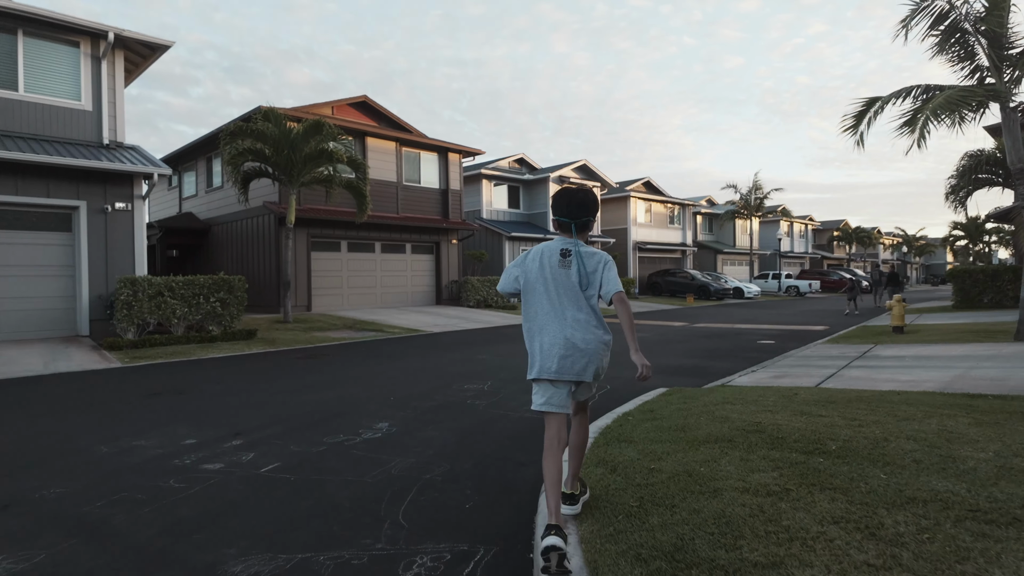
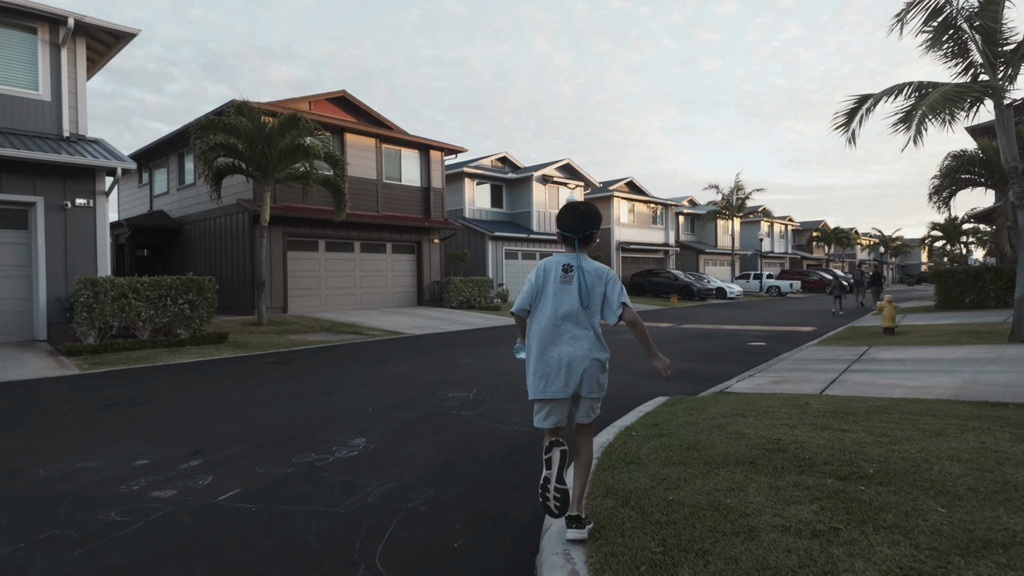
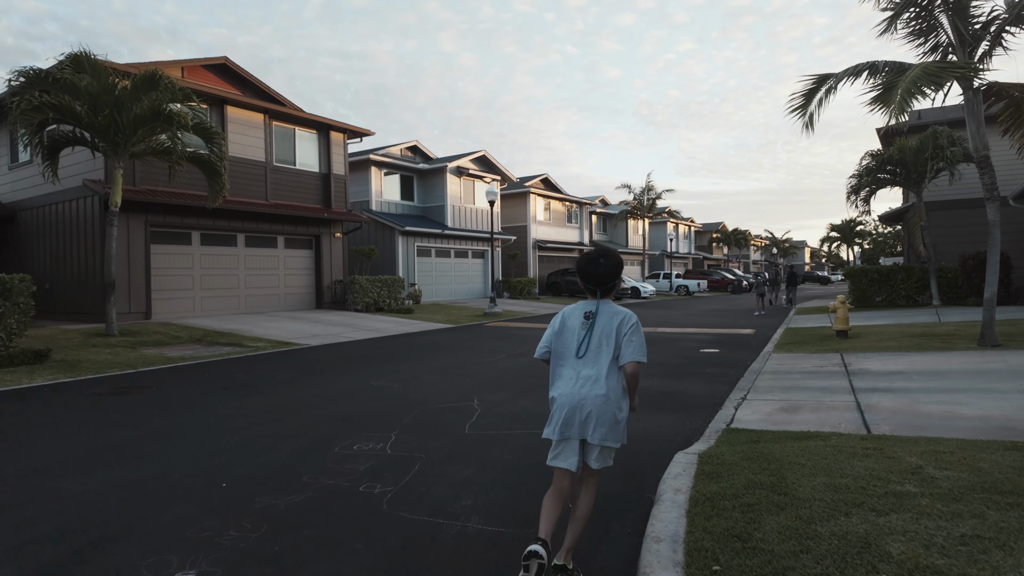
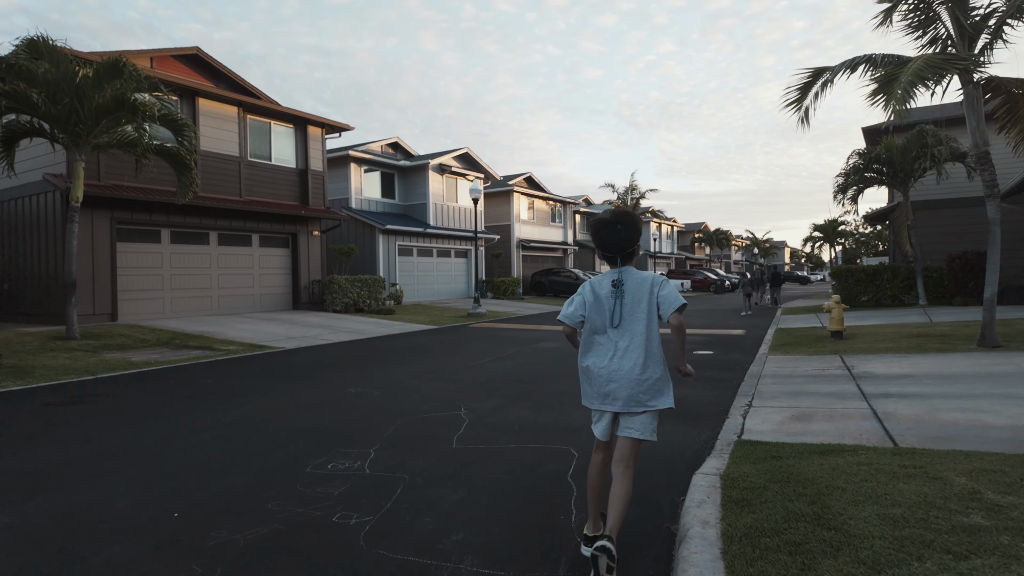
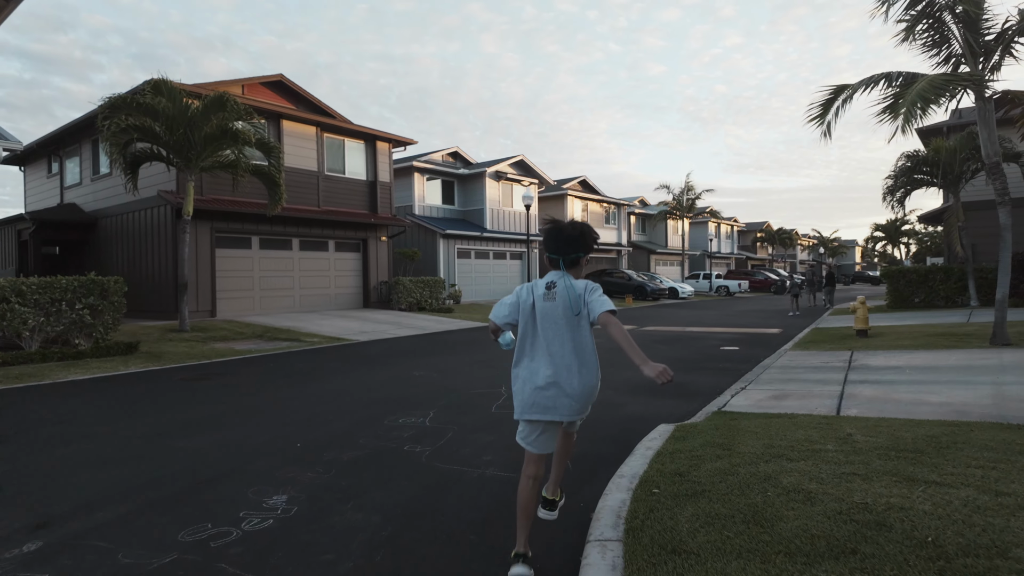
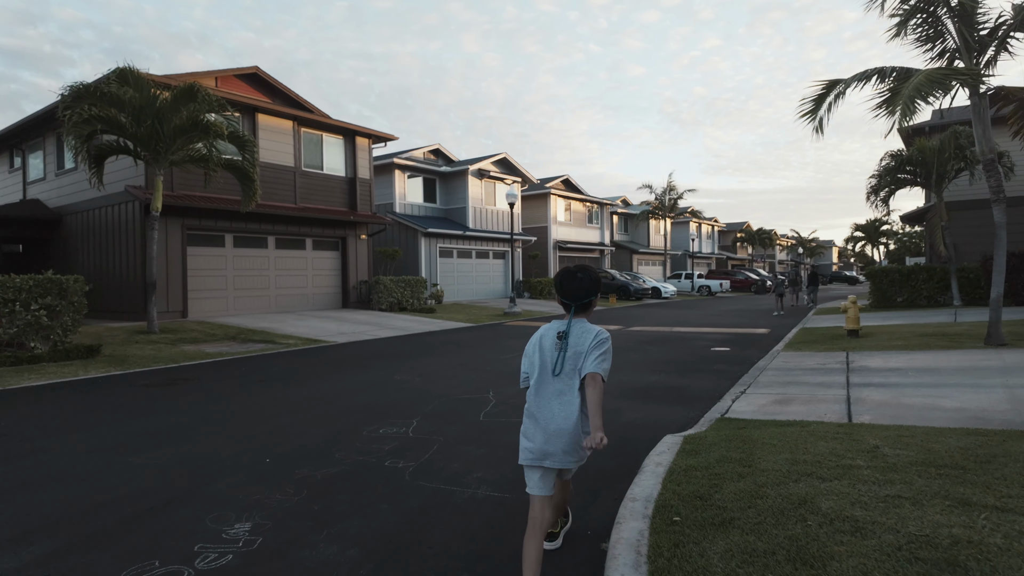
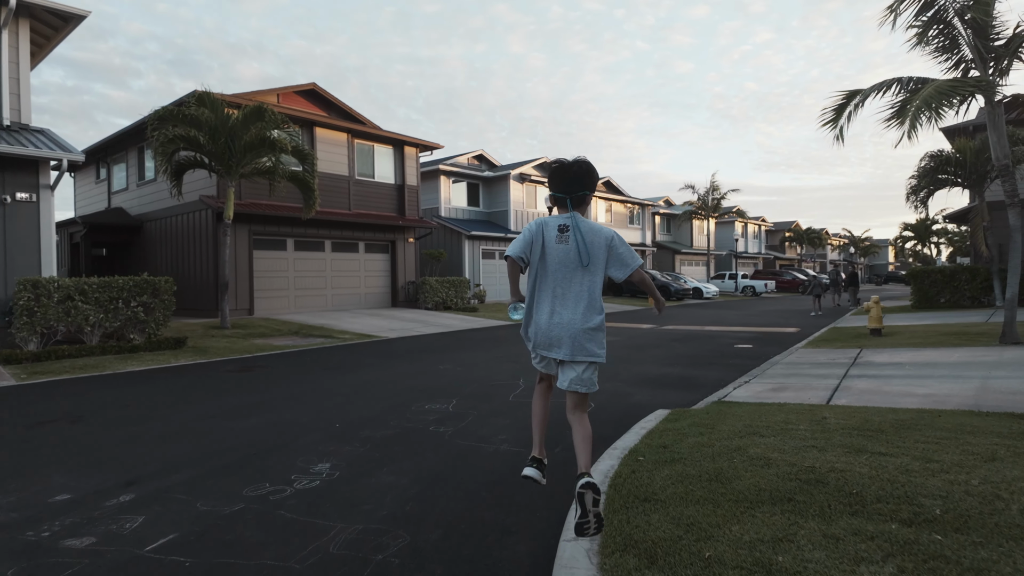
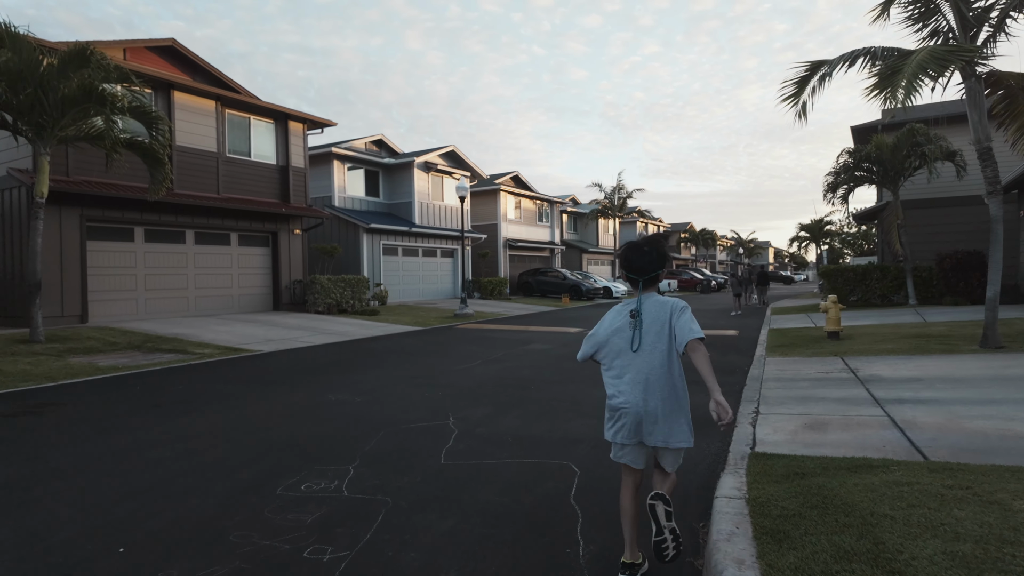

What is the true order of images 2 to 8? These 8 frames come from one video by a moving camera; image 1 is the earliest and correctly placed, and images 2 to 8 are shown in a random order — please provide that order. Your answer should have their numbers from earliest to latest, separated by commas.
2, 7, 5, 6, 3, 4, 8
